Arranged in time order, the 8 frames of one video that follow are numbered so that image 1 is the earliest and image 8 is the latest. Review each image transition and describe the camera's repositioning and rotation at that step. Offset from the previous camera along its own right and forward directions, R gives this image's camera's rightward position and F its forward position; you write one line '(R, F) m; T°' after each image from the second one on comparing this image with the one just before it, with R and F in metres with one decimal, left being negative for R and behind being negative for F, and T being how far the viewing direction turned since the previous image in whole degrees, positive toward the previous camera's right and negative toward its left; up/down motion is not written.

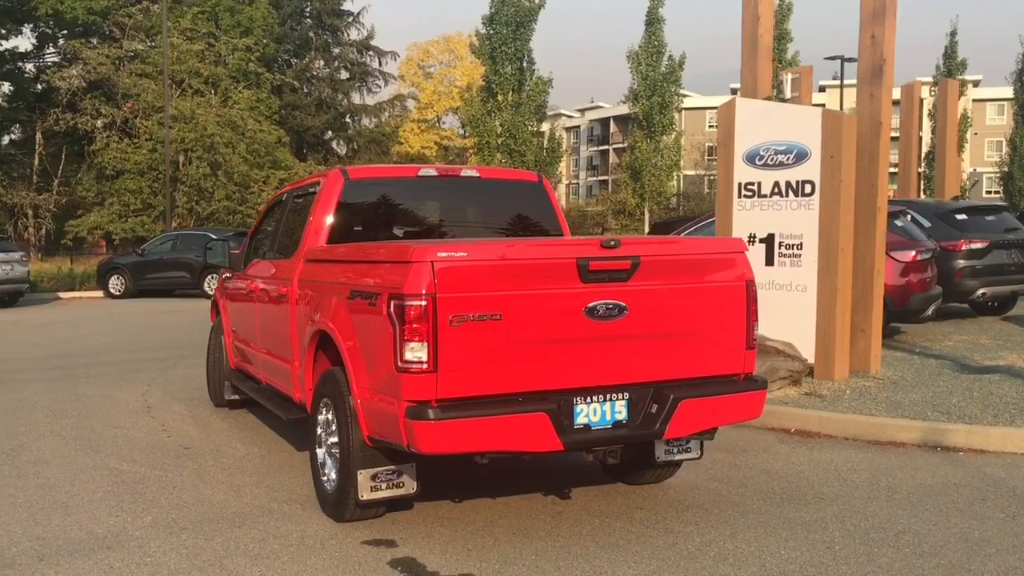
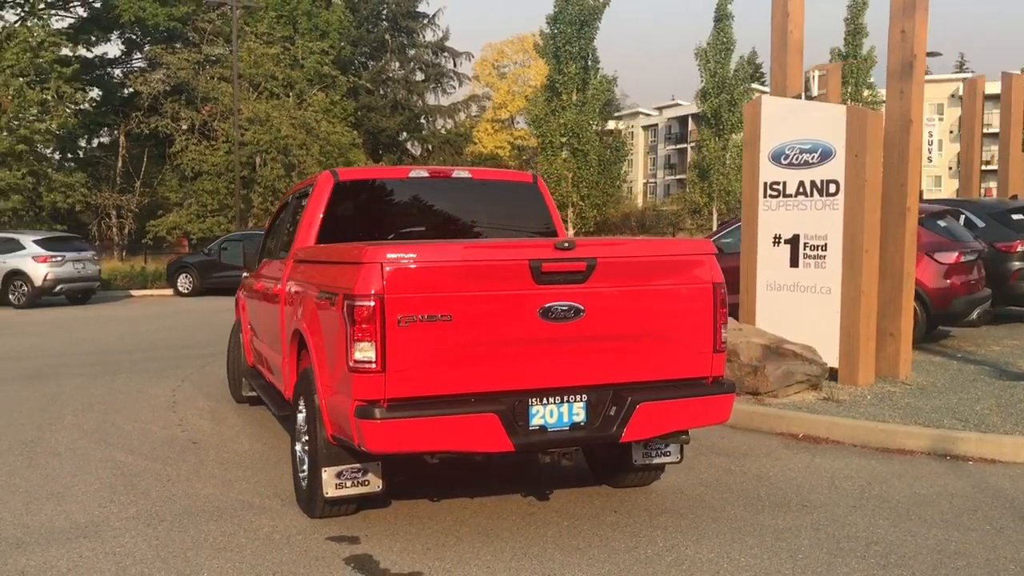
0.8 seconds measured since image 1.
(+0.6, 0.0) m; -5°
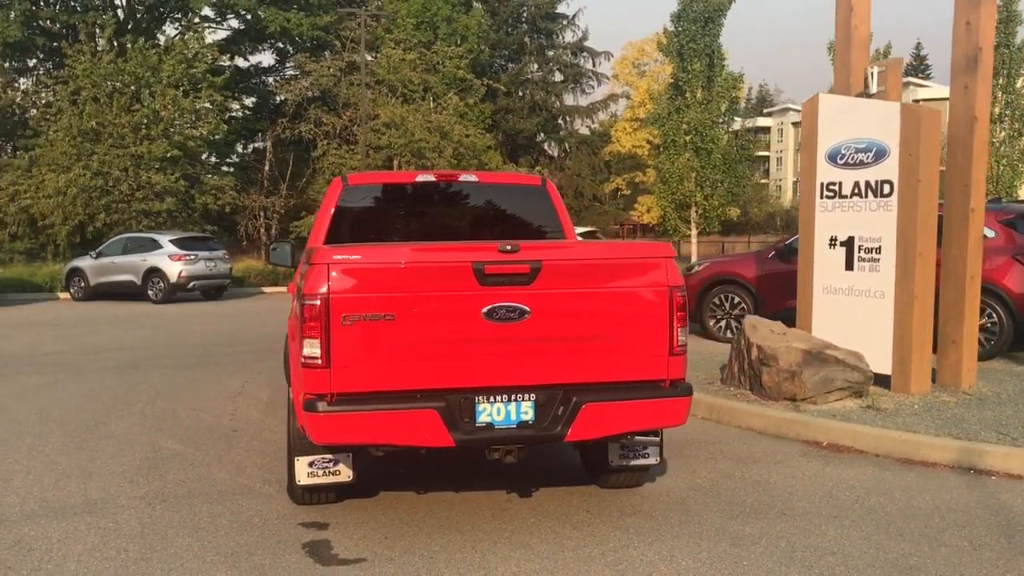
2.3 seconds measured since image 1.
(+1.0, -0.1) m; -9°
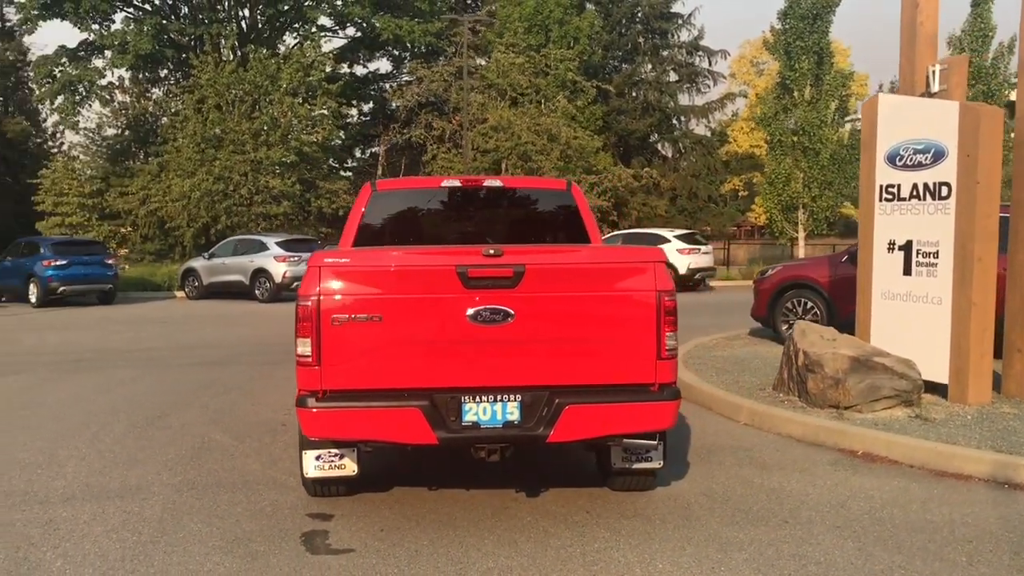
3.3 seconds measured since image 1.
(+0.7, -0.1) m; -7°
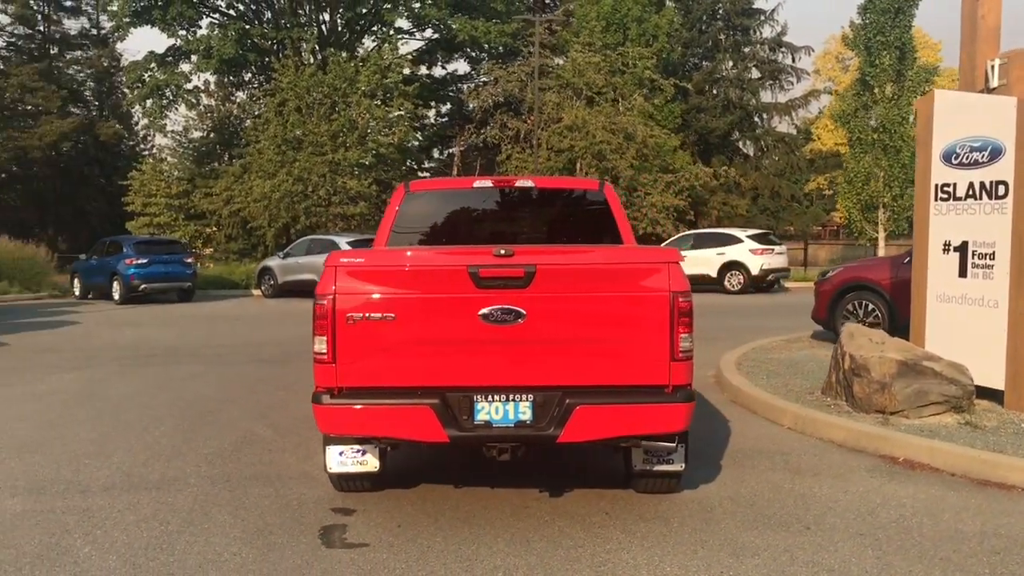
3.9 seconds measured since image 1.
(+0.3, 0.0) m; -5°
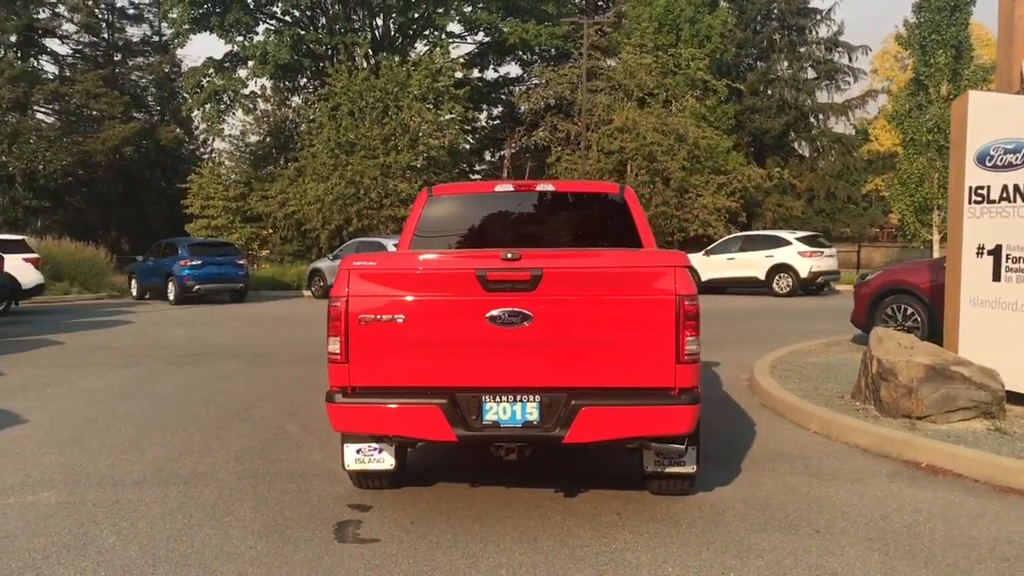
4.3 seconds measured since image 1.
(+0.2, -0.1) m; -3°
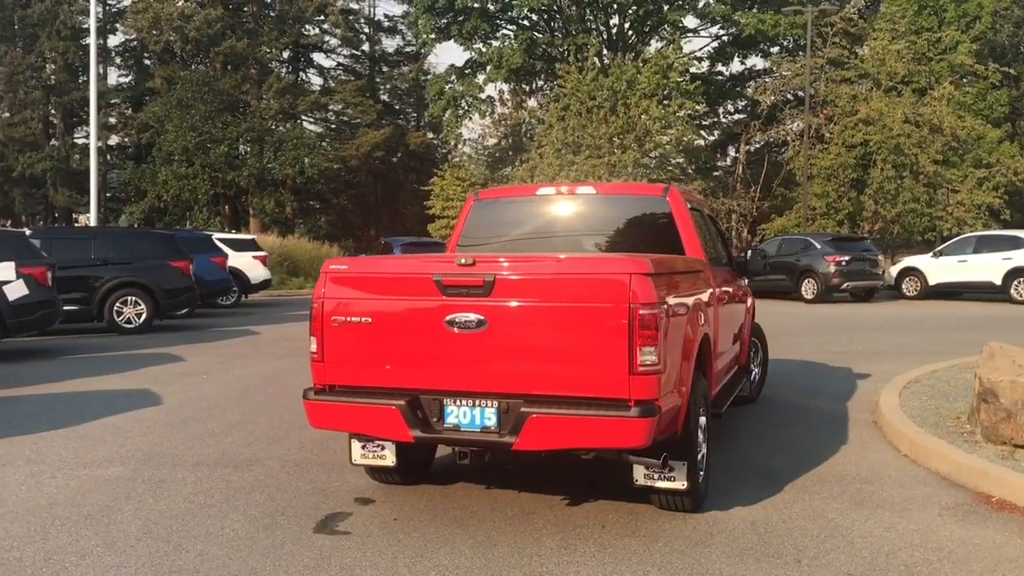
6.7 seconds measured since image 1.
(+1.5, +0.2) m; -16°
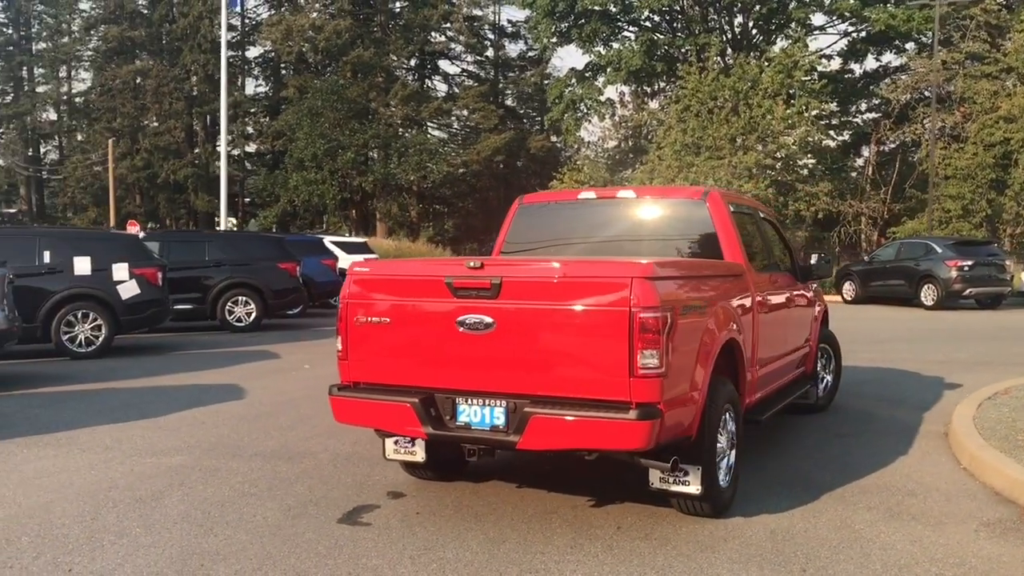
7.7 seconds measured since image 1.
(+0.6, -0.1) m; -8°
